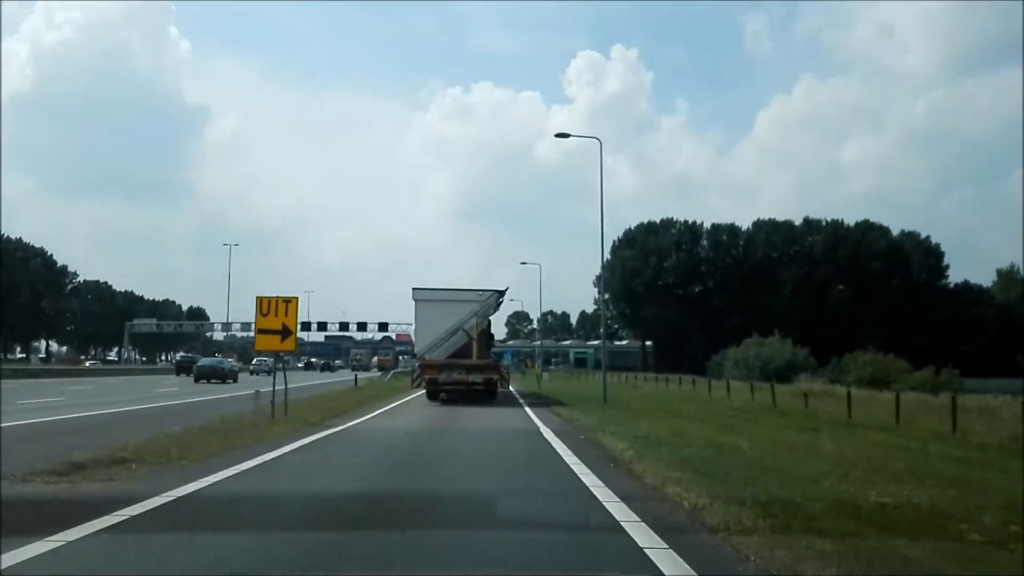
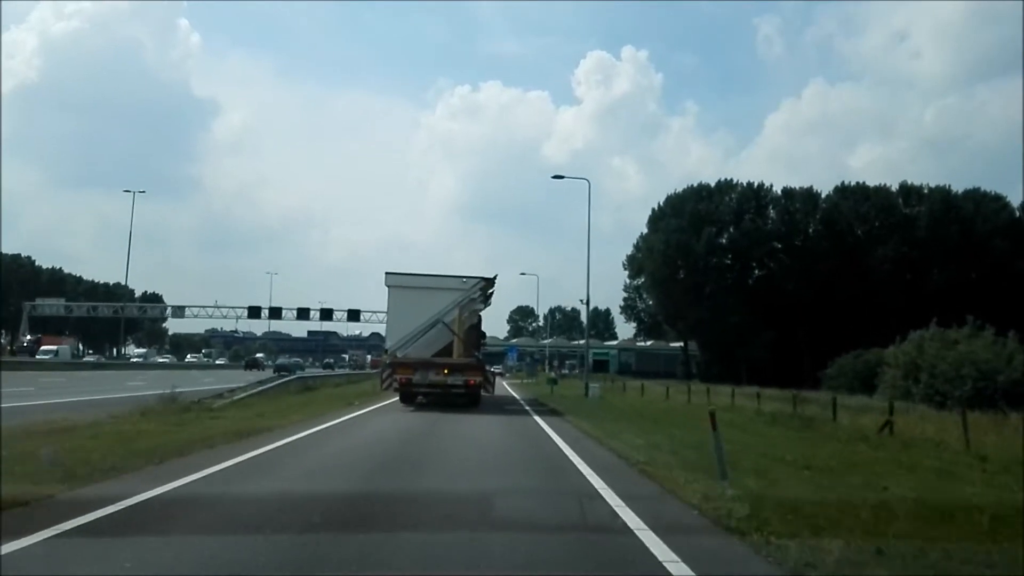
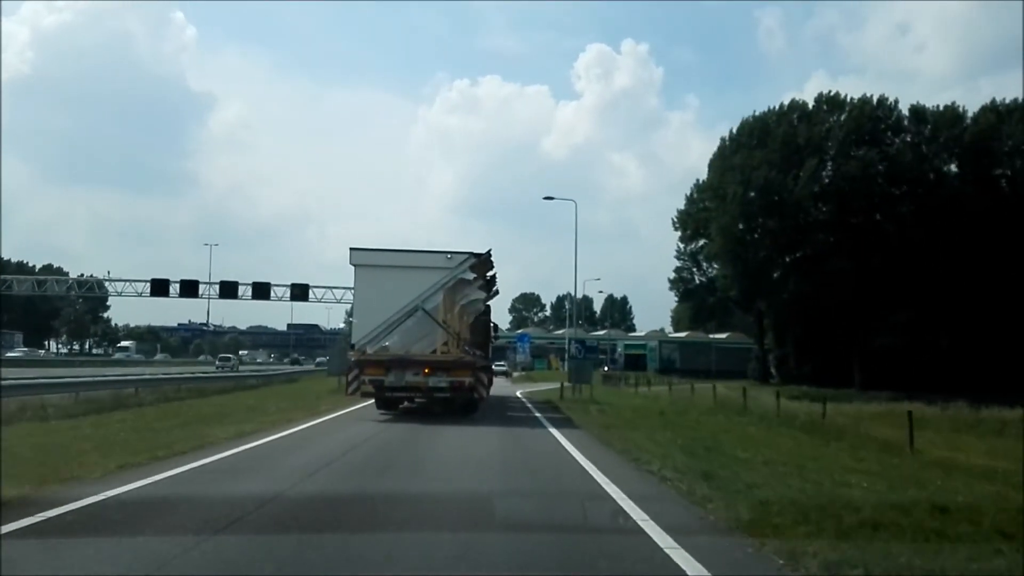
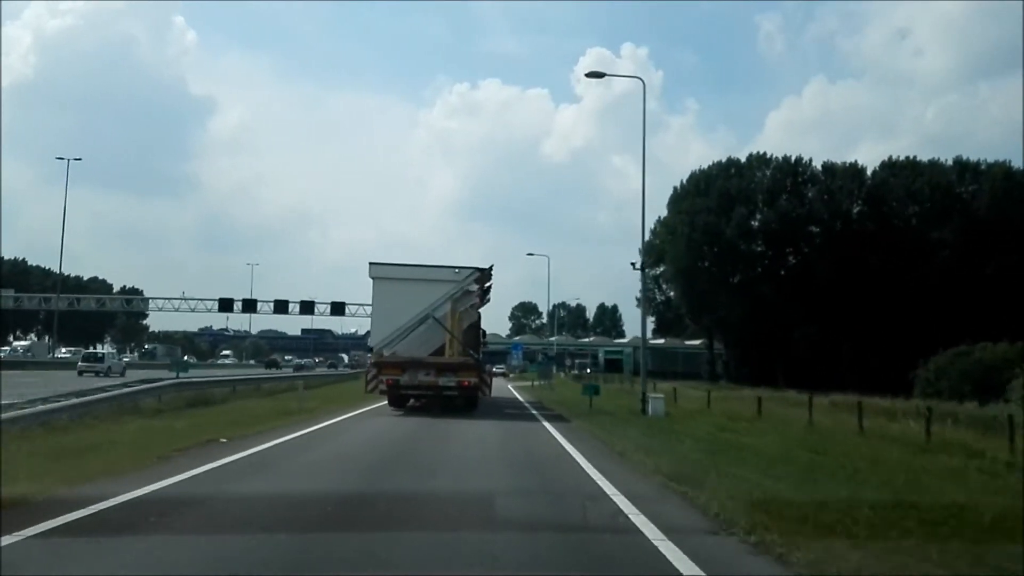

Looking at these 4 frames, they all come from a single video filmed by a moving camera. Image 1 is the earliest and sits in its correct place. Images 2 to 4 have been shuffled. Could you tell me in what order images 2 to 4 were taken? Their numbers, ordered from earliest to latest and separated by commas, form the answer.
2, 4, 3
